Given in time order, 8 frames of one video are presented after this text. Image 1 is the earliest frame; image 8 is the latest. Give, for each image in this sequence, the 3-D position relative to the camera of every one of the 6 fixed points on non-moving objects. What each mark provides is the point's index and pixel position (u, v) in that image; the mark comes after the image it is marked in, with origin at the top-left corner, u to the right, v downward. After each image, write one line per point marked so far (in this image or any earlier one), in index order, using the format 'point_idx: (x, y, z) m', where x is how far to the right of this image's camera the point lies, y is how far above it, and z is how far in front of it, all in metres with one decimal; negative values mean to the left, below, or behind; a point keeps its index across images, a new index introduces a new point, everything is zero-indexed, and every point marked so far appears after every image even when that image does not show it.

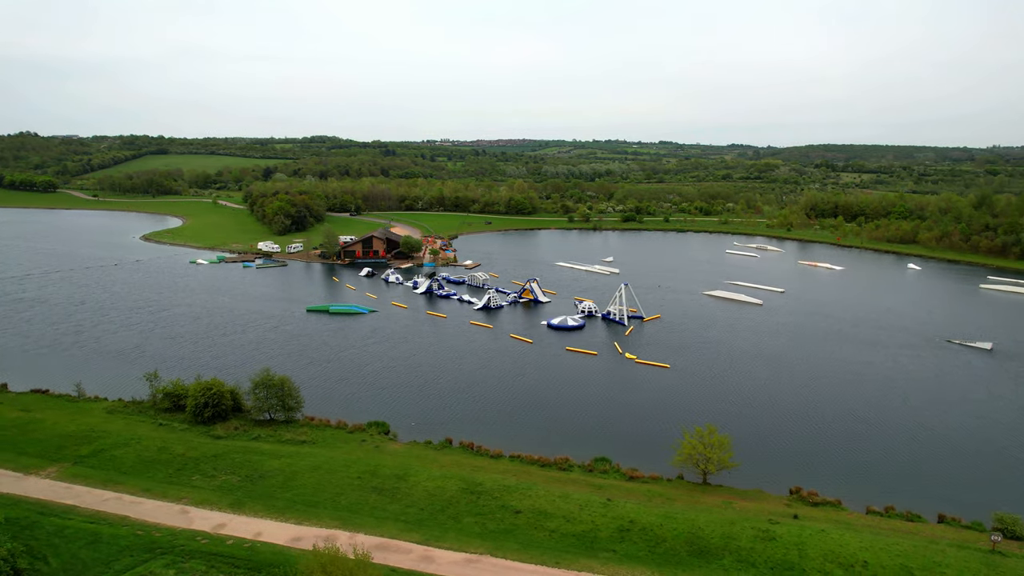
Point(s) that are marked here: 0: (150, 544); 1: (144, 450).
0: (-7.0, -5.0, +12.1) m
1: (-9.8, -4.3, +16.6) m
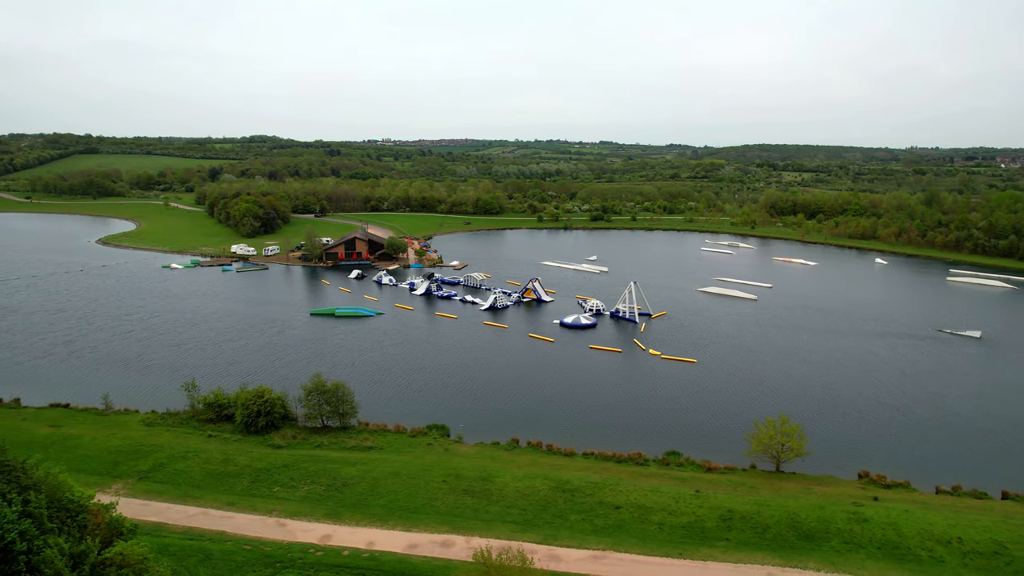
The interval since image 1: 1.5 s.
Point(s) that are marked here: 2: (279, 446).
0: (-4.6, -5.0, +11.7) m
1: (-7.7, -4.4, +16.0) m
2: (-6.3, -4.3, +17.1) m
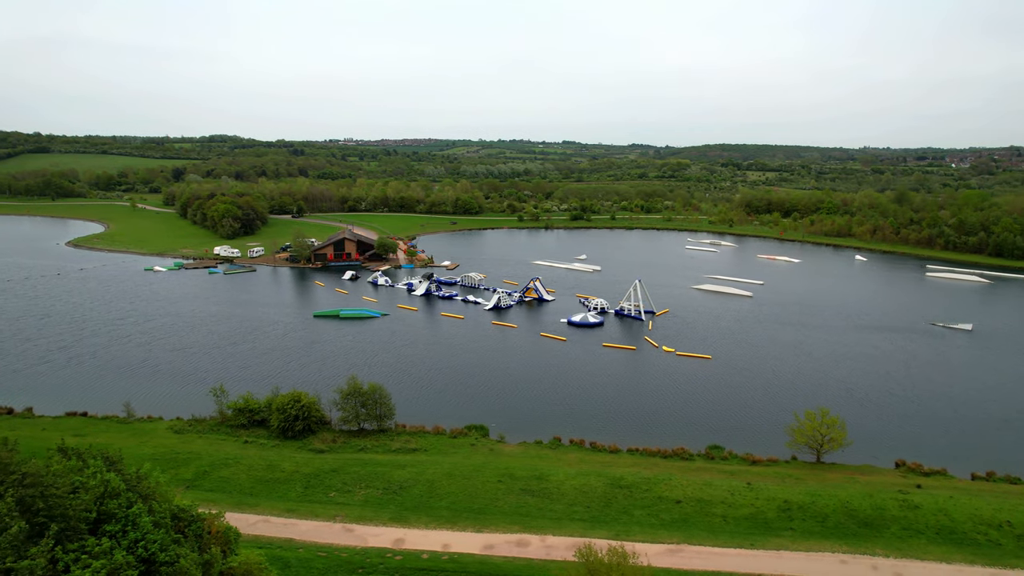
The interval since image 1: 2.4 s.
0: (-3.0, -5.1, +11.6) m
1: (-6.5, -4.5, +15.6) m
2: (-5.1, -4.3, +16.8) m
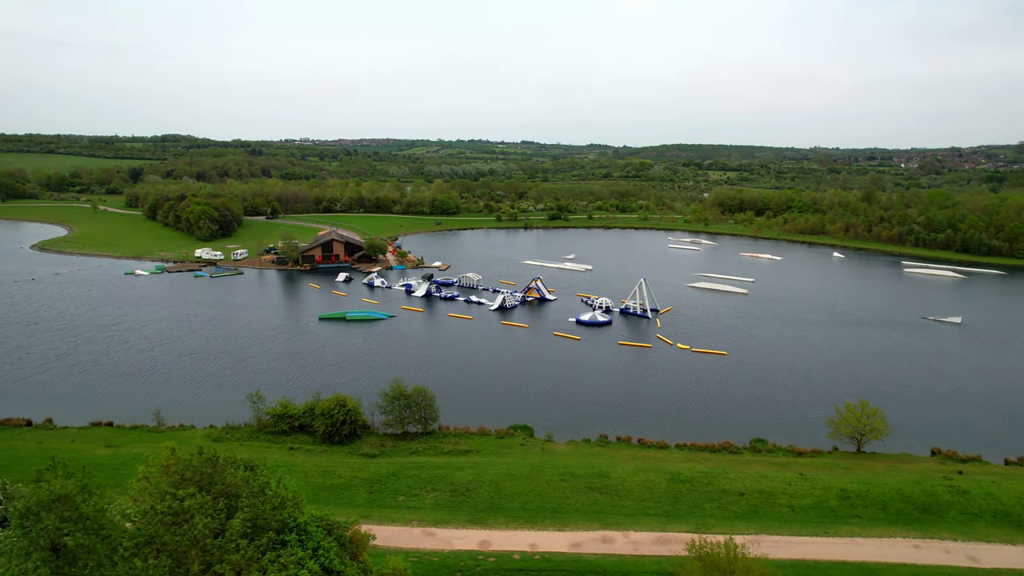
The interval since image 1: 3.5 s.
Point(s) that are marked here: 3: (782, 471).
0: (-1.3, -5.1, +11.5) m
1: (-4.9, -4.6, +15.3) m
2: (-3.7, -4.4, +16.6) m
3: (+6.8, -4.6, +15.9) m
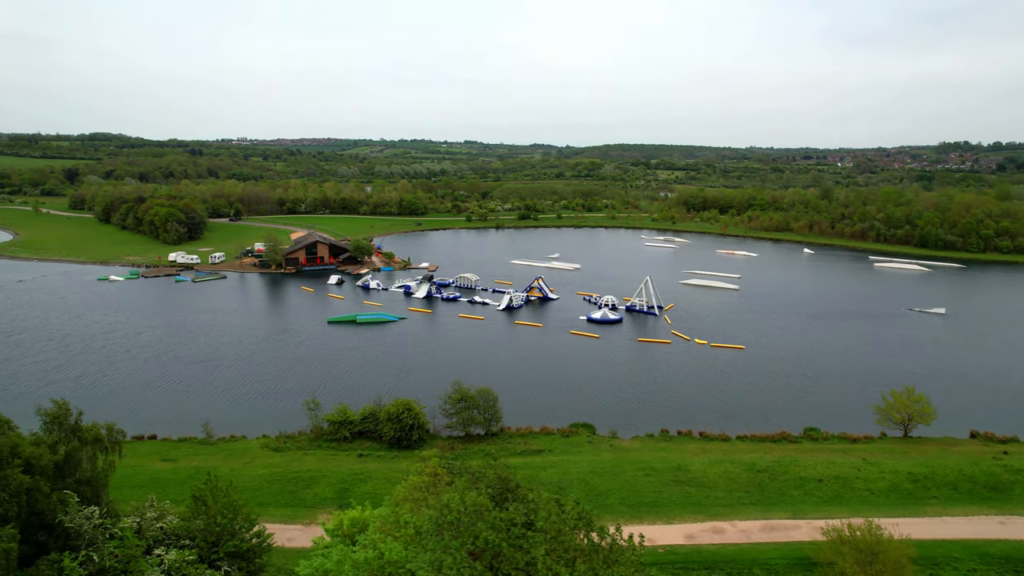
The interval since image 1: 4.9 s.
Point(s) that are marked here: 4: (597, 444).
0: (+1.1, -5.1, +11.5) m
1: (-2.8, -4.6, +15.1) m
2: (-1.7, -4.4, +16.4) m
3: (+8.9, -4.5, +16.6) m
4: (+2.4, -4.3, +17.5) m
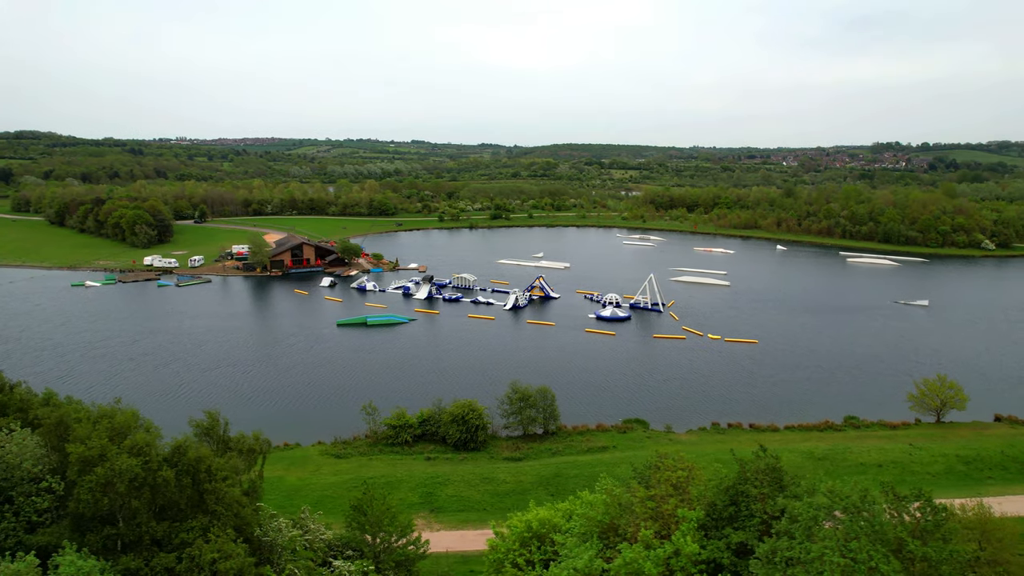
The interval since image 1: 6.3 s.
0: (+3.3, -5.1, +11.8) m
1: (-0.9, -4.6, +15.0) m
2: (+0.1, -4.4, +16.4) m
3: (+10.6, -4.3, +17.4) m
4: (+4.1, -4.3, +17.8) m
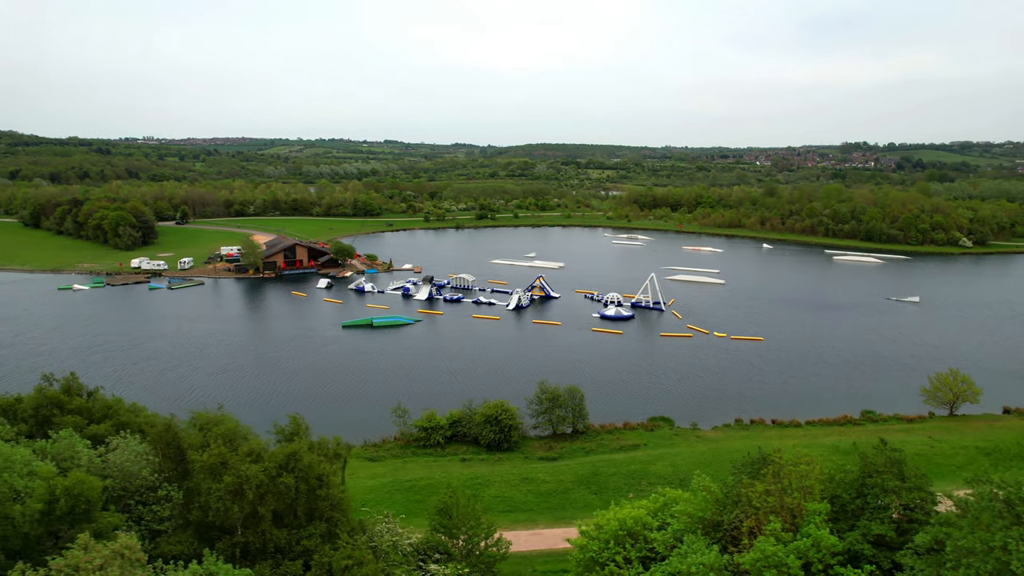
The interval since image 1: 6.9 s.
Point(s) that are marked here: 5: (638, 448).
0: (+4.4, -5.0, +12.0) m
1: (+0.1, -4.7, +15.0) m
2: (+1.0, -4.4, +16.5) m
3: (+11.5, -4.2, +17.9) m
4: (+4.9, -4.2, +18.0) m
5: (+3.4, -4.3, +17.1) m
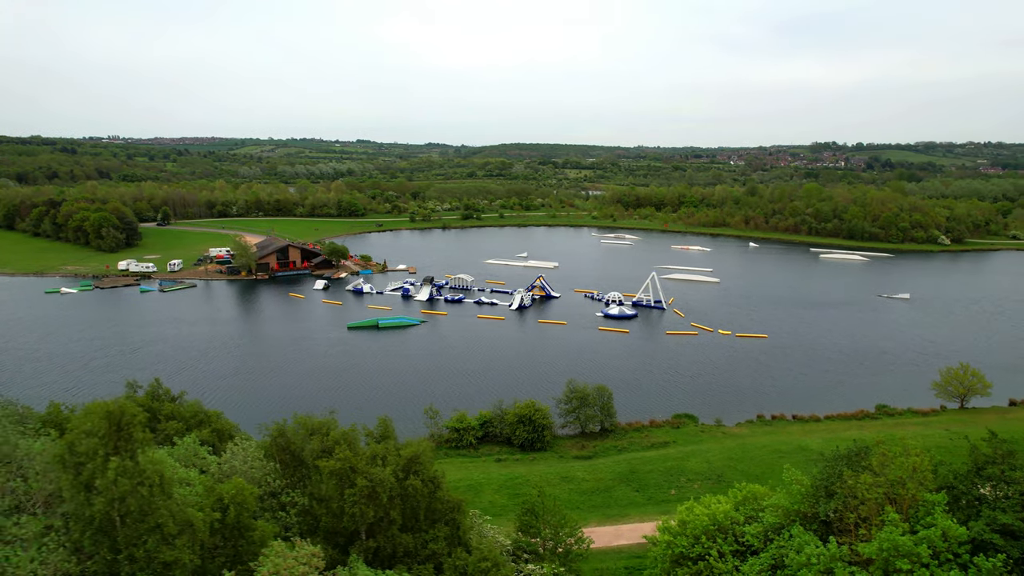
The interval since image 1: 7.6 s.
0: (+5.5, -5.0, +12.2) m
1: (+1.0, -4.7, +15.1) m
2: (+2.0, -4.4, +16.6) m
3: (+12.3, -4.1, +18.4) m
4: (+5.8, -4.2, +18.3) m
5: (+4.3, -4.3, +17.2) m
